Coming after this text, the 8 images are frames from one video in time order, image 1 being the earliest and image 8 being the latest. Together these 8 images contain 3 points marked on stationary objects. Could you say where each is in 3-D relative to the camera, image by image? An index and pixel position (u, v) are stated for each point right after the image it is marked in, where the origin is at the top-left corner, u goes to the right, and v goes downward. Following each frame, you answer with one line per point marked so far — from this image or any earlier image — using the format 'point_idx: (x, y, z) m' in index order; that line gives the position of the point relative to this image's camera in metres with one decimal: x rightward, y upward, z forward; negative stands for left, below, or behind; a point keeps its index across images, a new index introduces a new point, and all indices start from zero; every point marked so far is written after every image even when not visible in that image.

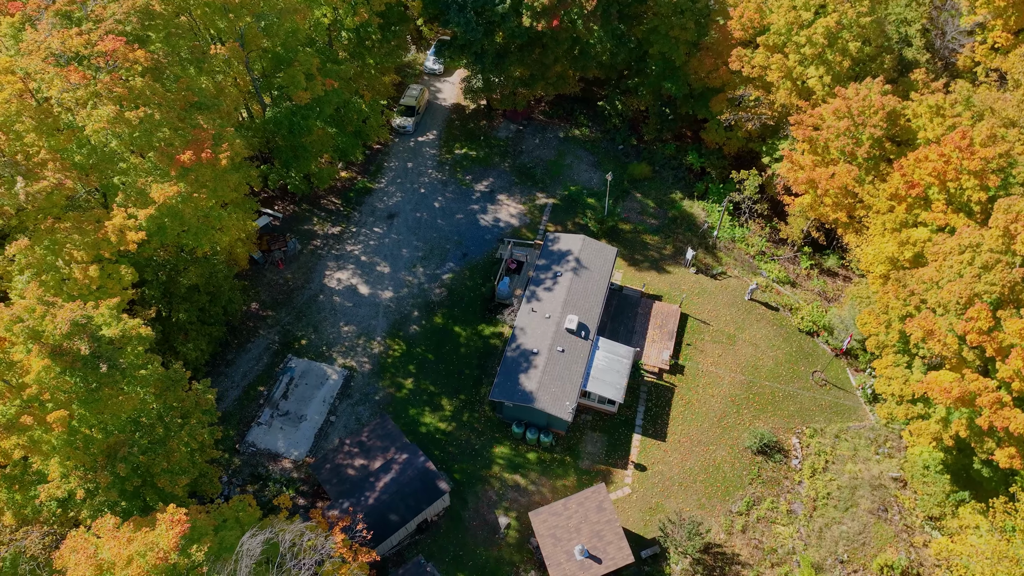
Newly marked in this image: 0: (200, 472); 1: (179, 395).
0: (-8.3, -4.9, +19.4) m
1: (-8.6, -2.8, +18.5) m
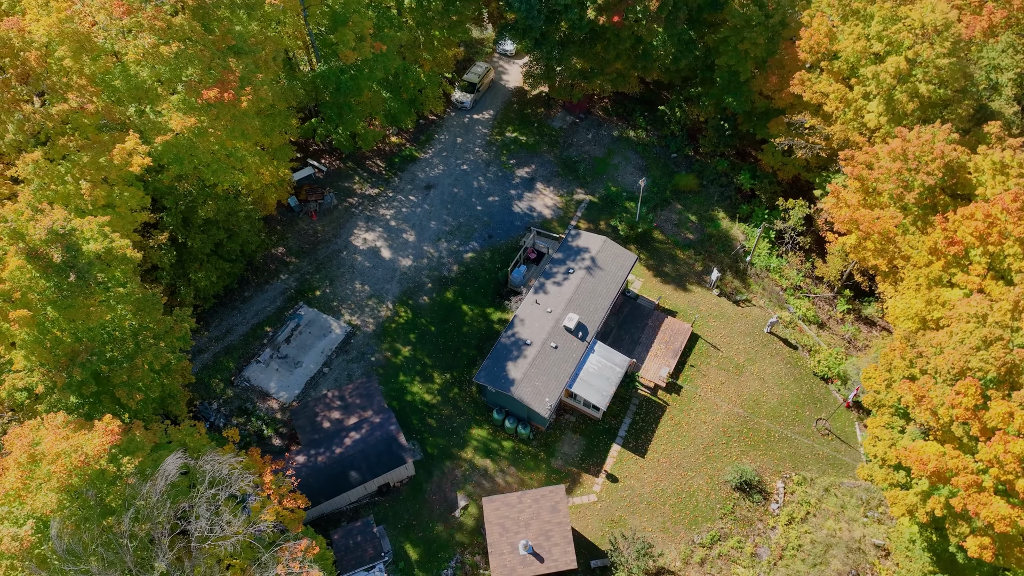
0: (-9.8, -3.0, +20.5) m
1: (-9.8, -0.8, +19.6) m
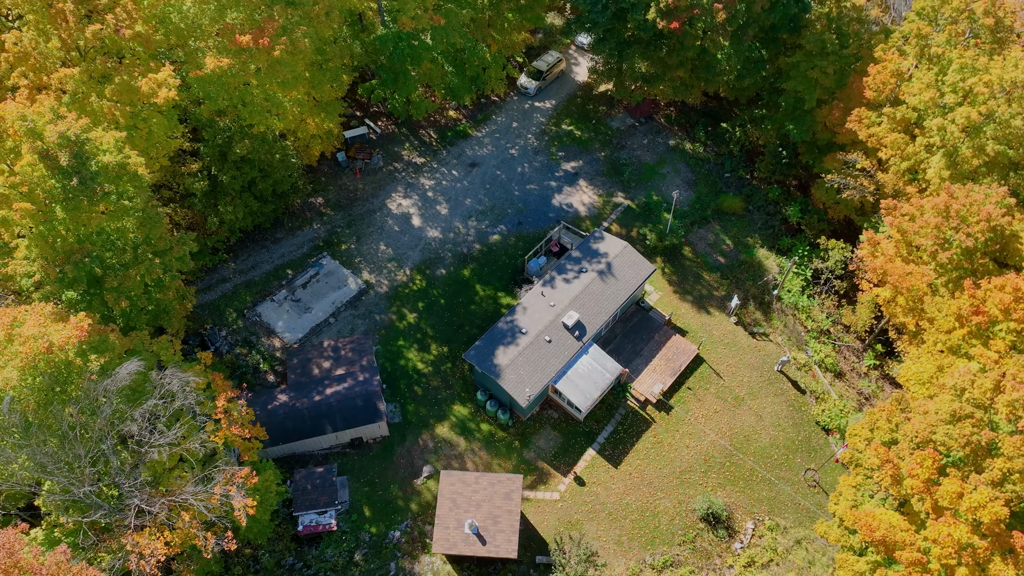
0: (-10.6, -0.6, +21.9) m
1: (-10.3, +1.6, +21.0) m
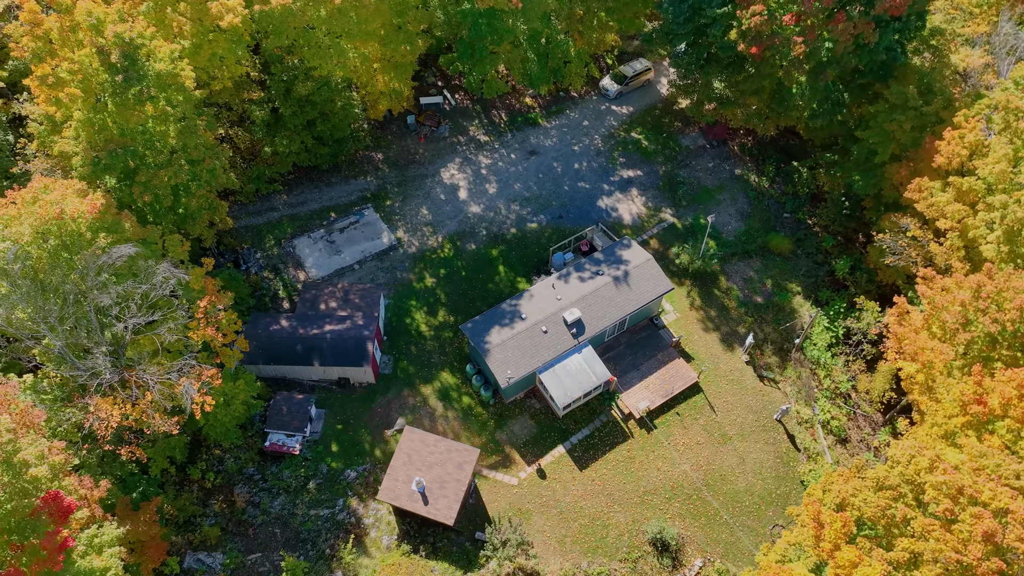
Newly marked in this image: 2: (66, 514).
0: (-10.8, +2.5, +23.9) m
1: (-10.1, +4.6, +23.0) m
2: (-9.5, -4.8, +14.9) m
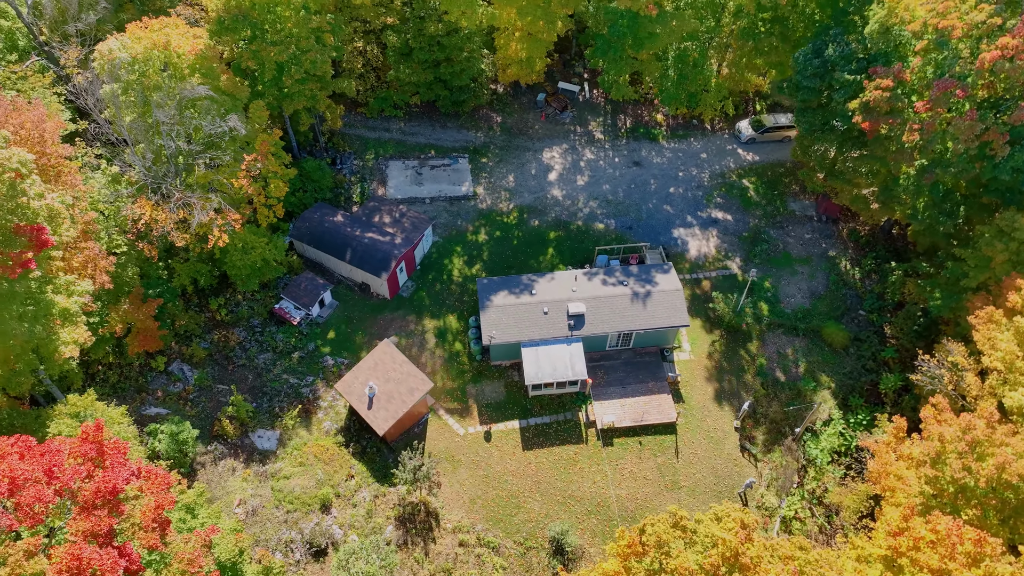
0: (-8.7, +7.6, +27.8) m
1: (-7.6, +9.3, +26.7) m
2: (-12.6, +1.0, +18.9) m
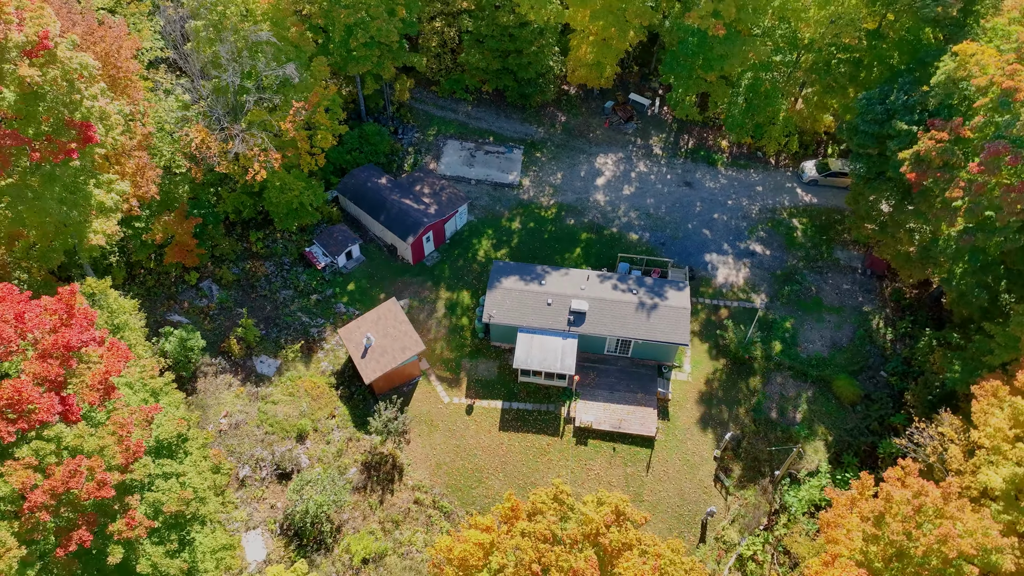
0: (-6.6, +9.7, +29.9) m
1: (-5.3, +11.3, +28.6) m
2: (-12.9, +4.3, +21.5) m
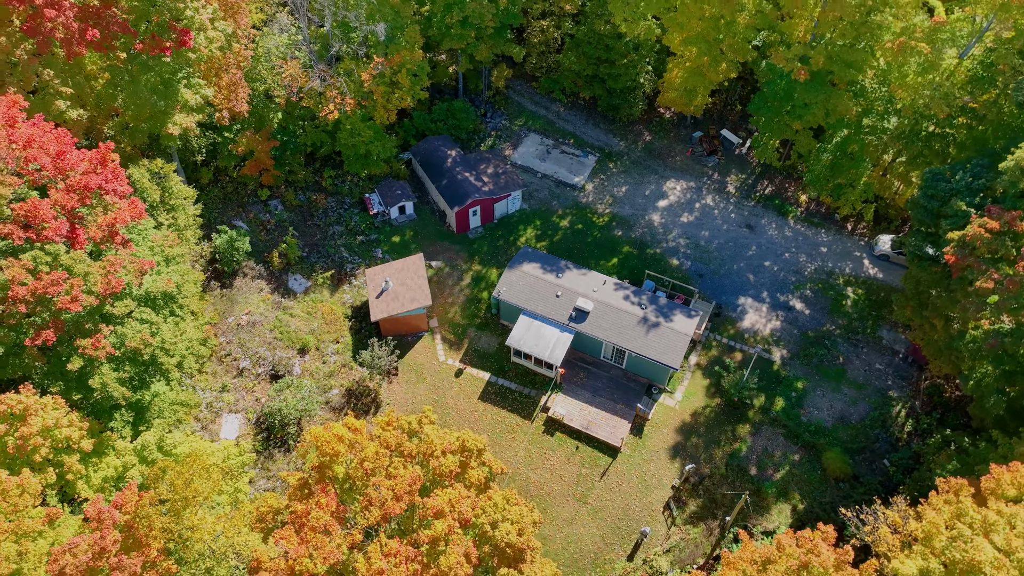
0: (-2.8, +11.7, +32.5) m
1: (-1.5, +12.9, +31.1) m
2: (-11.7, +8.6, +25.5) m
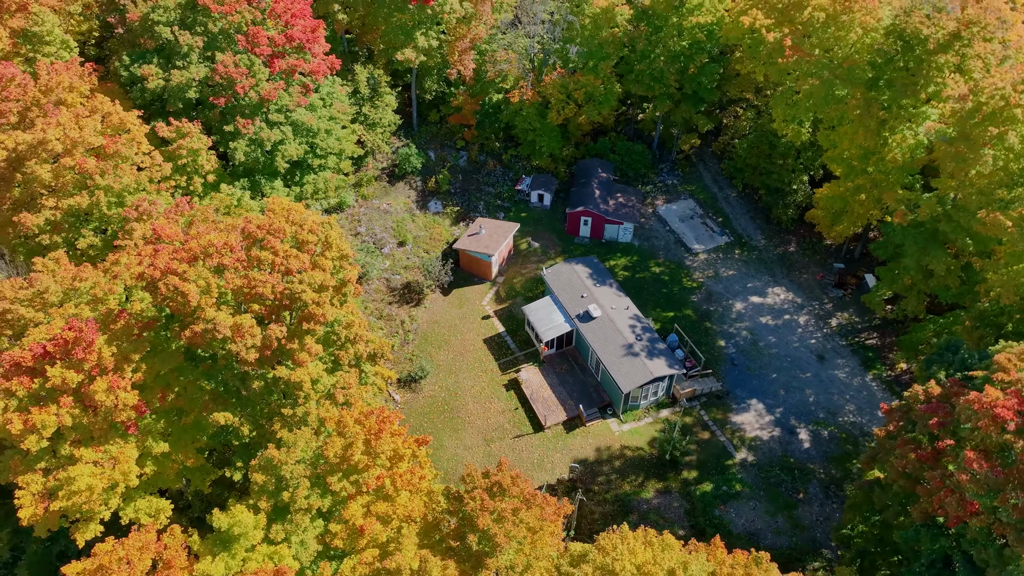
0: (+6.9, +11.4, +38.8) m
1: (+8.0, +12.2, +36.9) m
2: (-4.3, +14.4, +36.7) m
